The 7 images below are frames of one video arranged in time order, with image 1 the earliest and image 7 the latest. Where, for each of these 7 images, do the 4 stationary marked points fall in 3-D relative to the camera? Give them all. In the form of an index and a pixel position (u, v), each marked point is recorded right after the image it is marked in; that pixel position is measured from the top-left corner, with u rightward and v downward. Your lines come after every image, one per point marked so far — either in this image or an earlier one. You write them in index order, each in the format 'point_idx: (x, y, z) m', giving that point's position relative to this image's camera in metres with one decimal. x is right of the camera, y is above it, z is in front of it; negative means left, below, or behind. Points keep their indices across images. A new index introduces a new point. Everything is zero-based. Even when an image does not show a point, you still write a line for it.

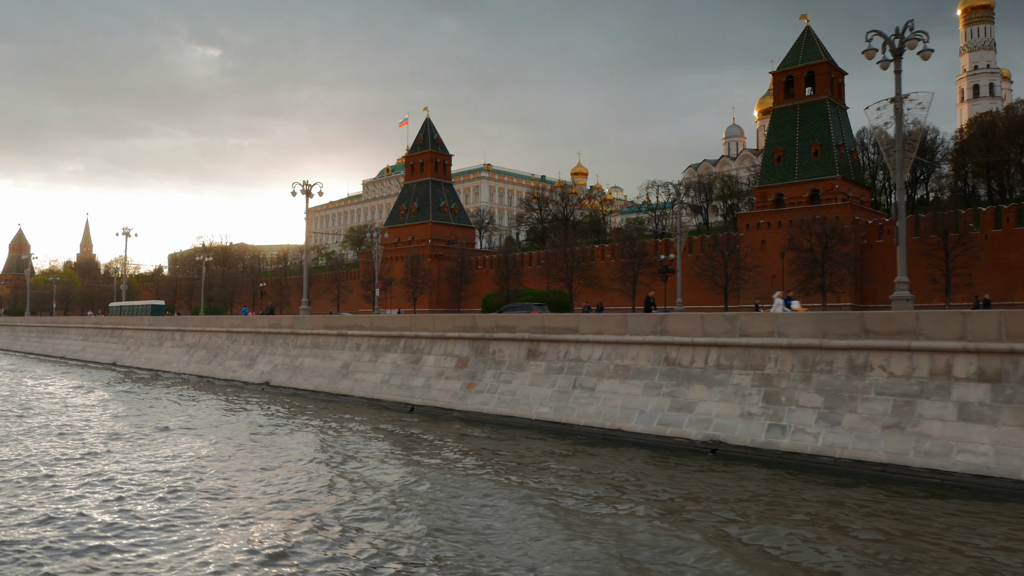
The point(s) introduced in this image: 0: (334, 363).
0: (-4.1, -1.8, +16.1) m
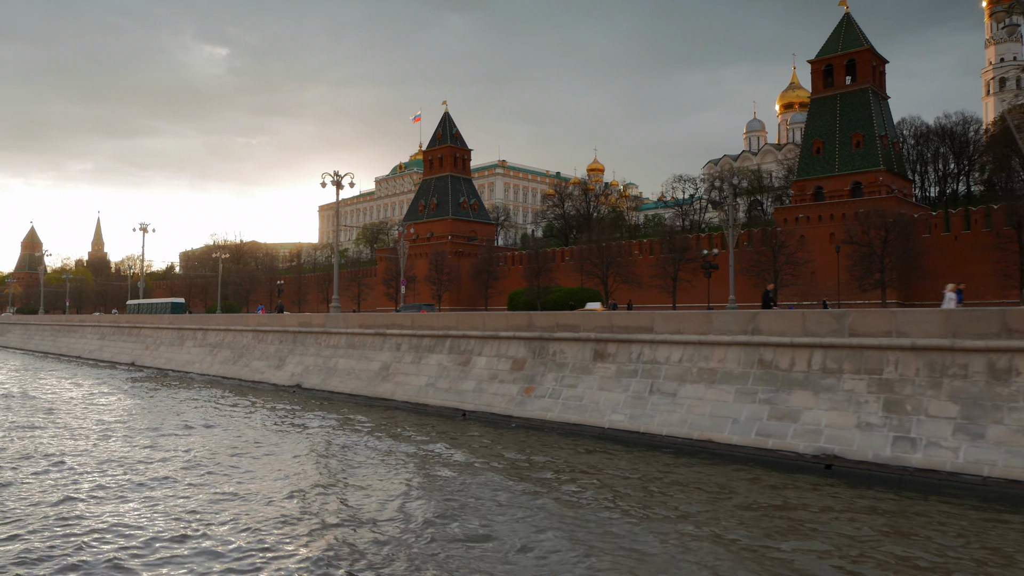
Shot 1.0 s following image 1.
0: (-3.0, -1.7, +15.0) m
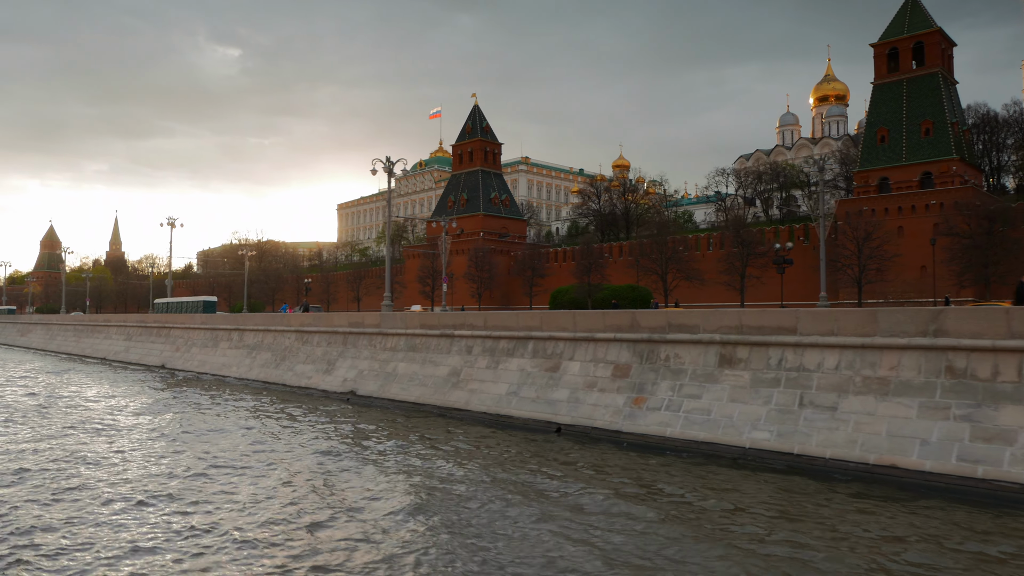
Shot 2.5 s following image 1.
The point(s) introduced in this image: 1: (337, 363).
0: (-1.4, -1.6, +13.4) m
1: (-4.0, -1.7, +16.0) m
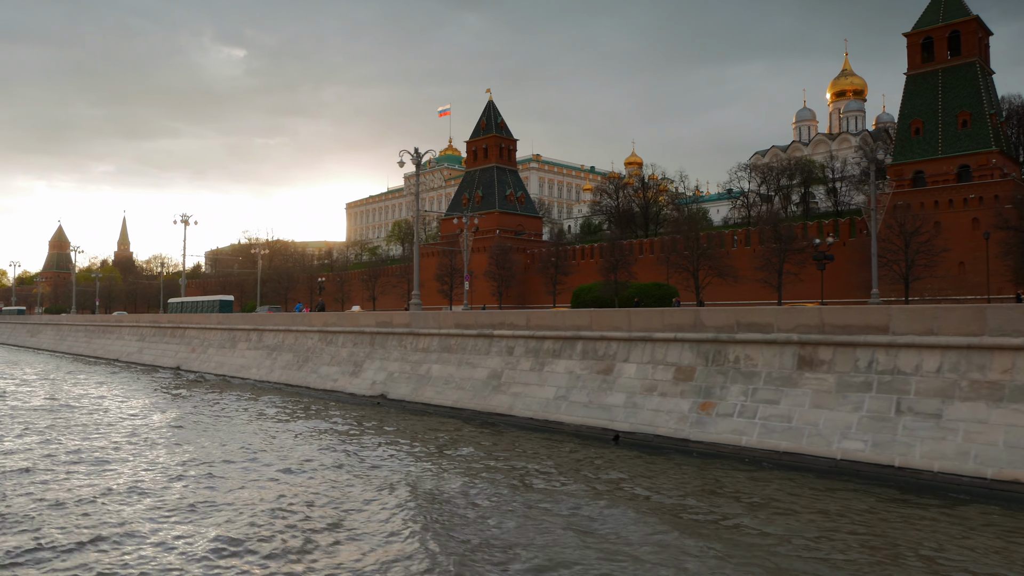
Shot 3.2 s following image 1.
0: (-0.6, -1.6, +12.6) m
1: (-3.2, -1.7, +15.2) m
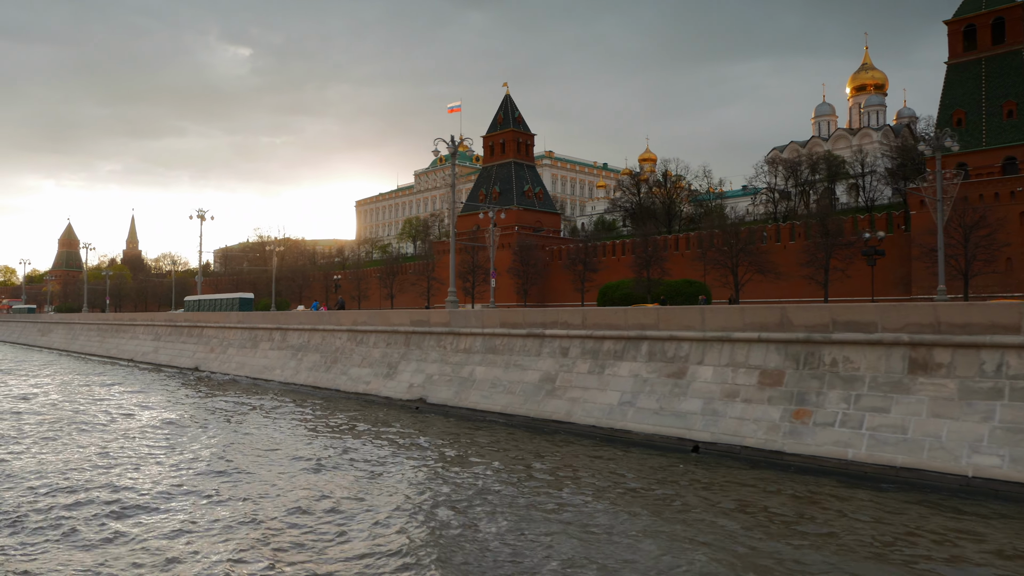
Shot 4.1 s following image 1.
0: (+0.3, -1.5, +11.7) m
1: (-2.3, -1.6, +14.3) m
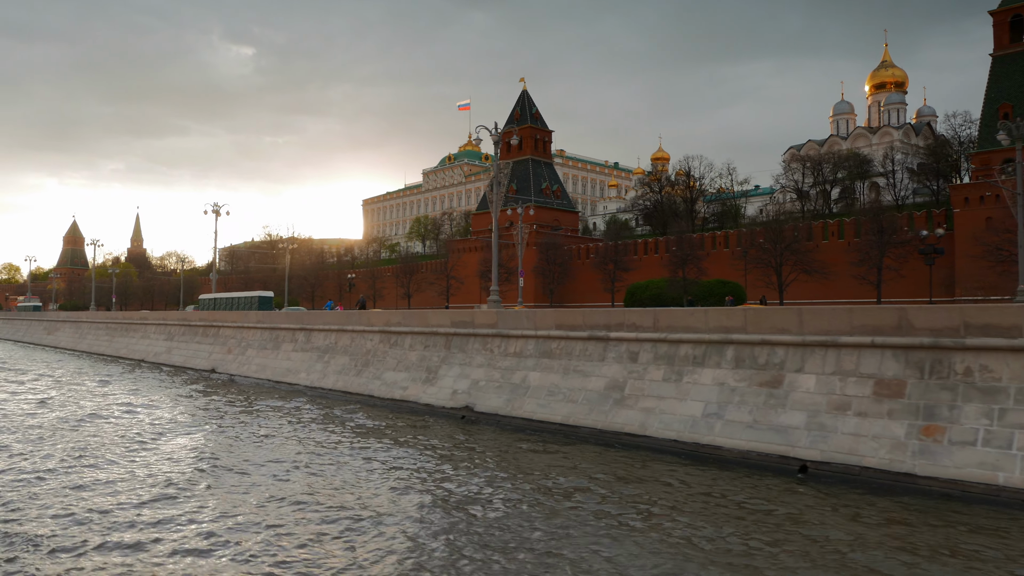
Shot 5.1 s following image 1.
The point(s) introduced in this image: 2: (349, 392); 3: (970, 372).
0: (+1.2, -1.5, +10.6) m
1: (-1.4, -1.6, +13.2) m
2: (-3.4, -2.2, +14.7) m
3: (+4.9, -0.9, +7.4) m
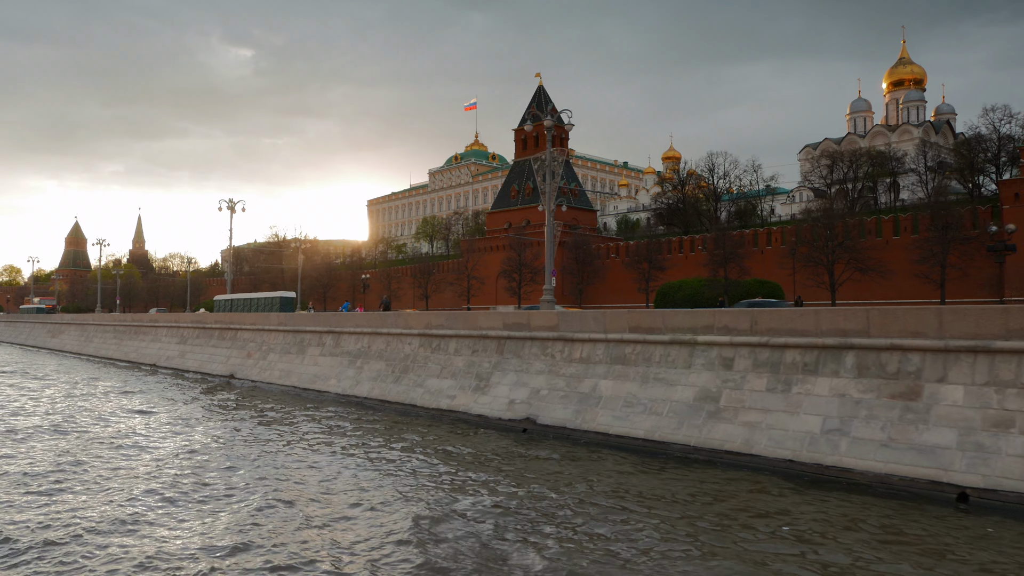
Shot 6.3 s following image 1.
0: (+2.2, -1.4, +9.4) m
1: (-0.3, -1.5, +12.0) m
2: (-2.4, -2.2, +13.6) m
3: (+5.9, -0.9, +6.2) m
